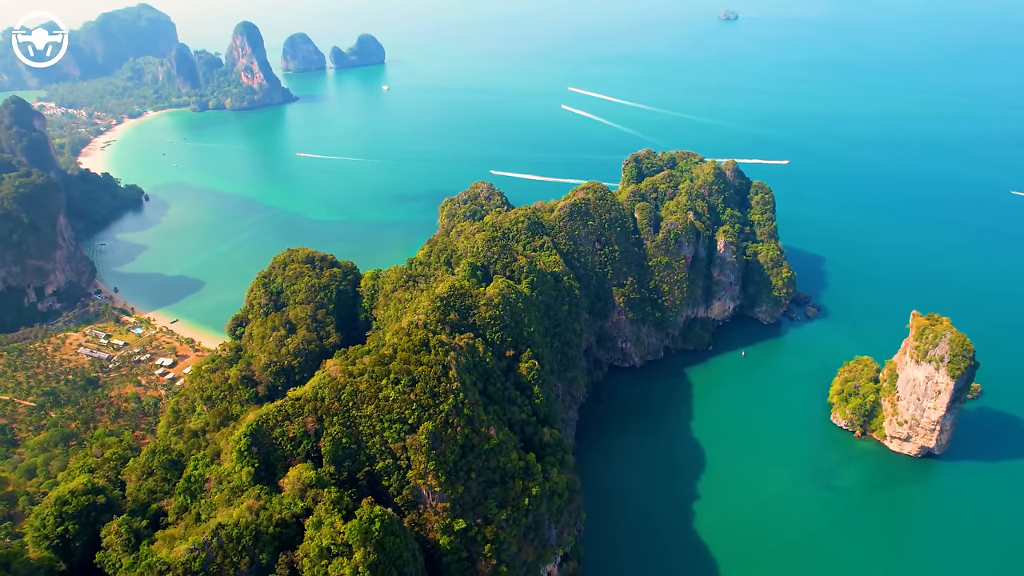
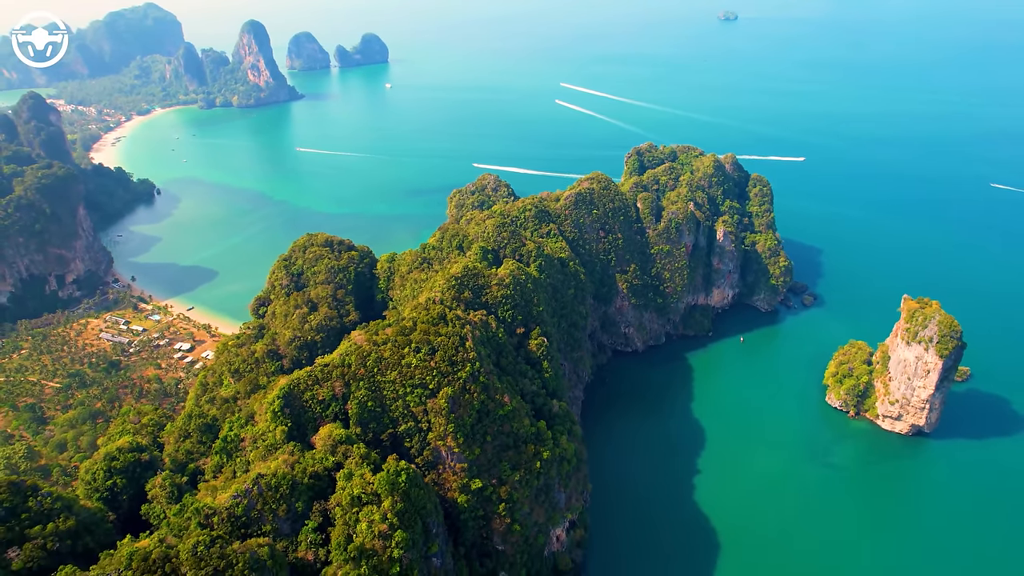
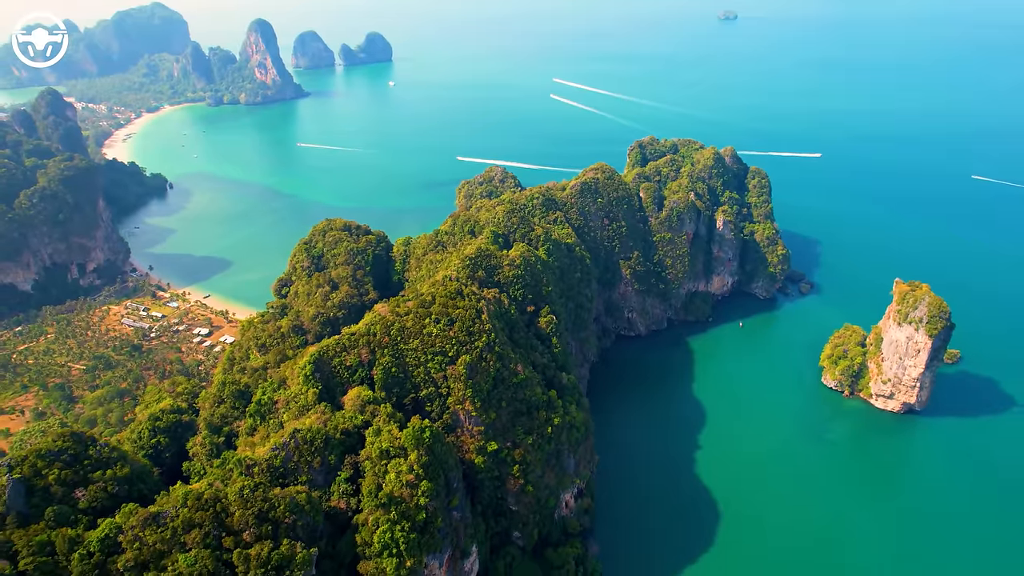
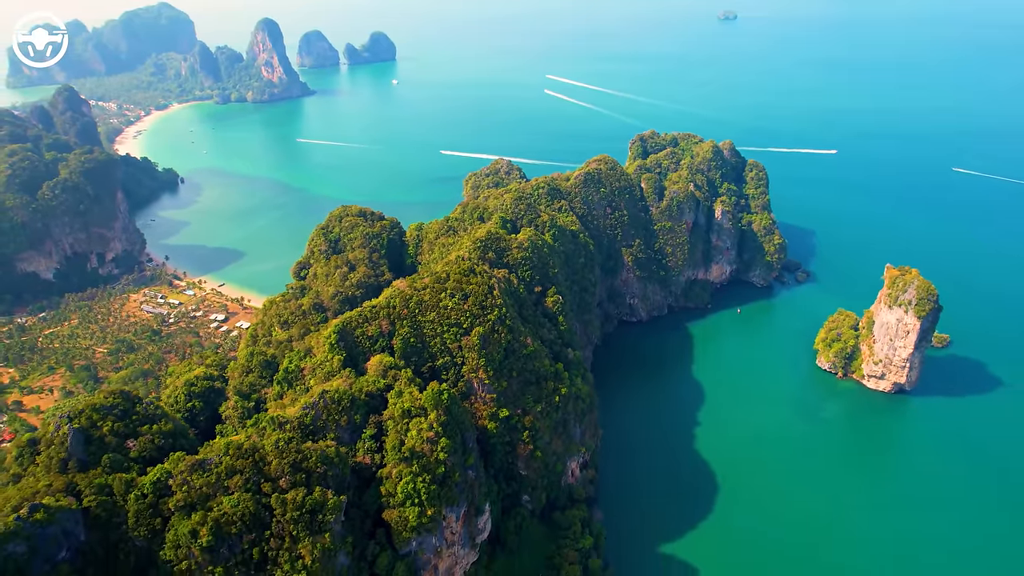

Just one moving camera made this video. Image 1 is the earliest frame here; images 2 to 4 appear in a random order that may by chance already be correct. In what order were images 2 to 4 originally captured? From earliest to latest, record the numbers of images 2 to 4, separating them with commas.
2, 3, 4
